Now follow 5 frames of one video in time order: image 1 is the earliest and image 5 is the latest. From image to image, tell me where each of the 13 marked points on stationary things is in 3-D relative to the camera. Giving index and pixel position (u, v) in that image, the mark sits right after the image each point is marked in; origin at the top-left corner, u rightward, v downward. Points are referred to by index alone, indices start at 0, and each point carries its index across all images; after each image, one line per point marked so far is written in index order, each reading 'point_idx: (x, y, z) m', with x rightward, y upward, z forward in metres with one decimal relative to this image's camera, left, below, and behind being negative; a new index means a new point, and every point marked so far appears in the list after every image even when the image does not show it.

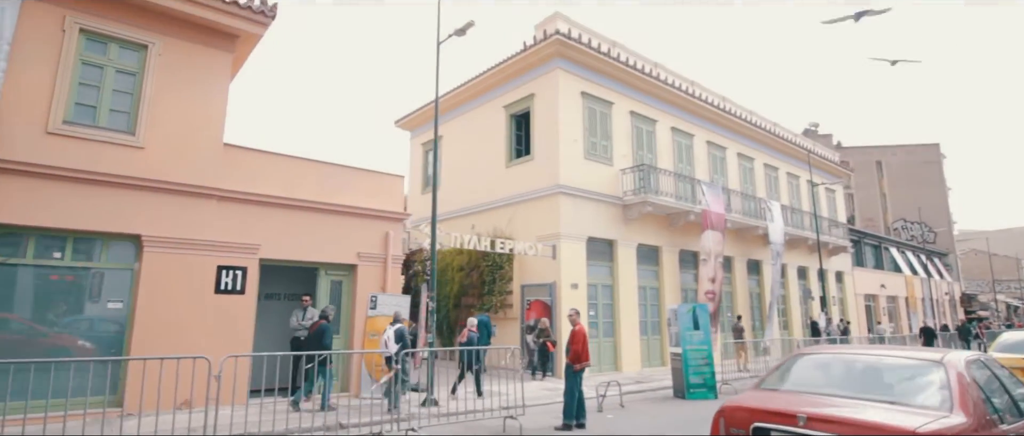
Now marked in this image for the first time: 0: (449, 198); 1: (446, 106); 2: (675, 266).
0: (-2.1, +0.6, +19.5) m
1: (-2.2, +3.8, +20.0) m
2: (+5.1, -1.5, +18.2) m
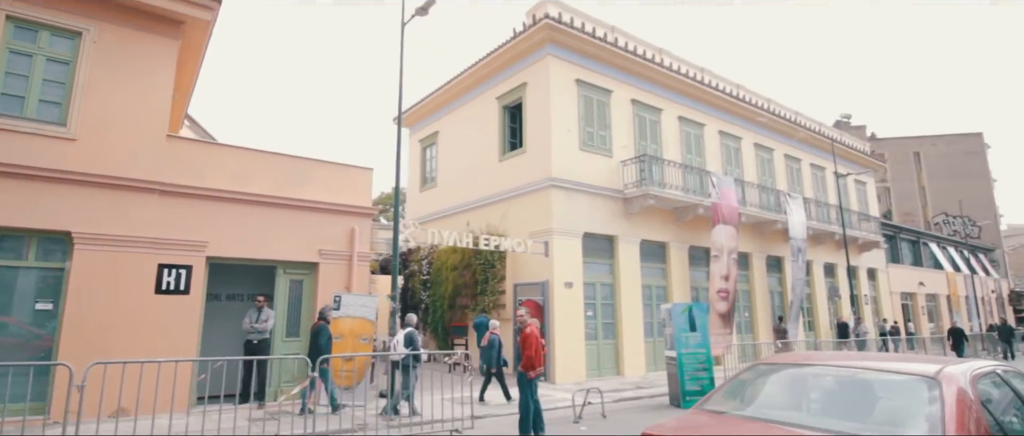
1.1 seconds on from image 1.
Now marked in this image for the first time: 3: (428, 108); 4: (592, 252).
0: (-2.2, +0.7, +18.8) m
1: (-2.3, +3.9, +19.2) m
2: (+5.1, -1.3, +17.1) m
3: (-2.8, +3.8, +19.8) m
4: (+2.0, -0.9, +15.0) m
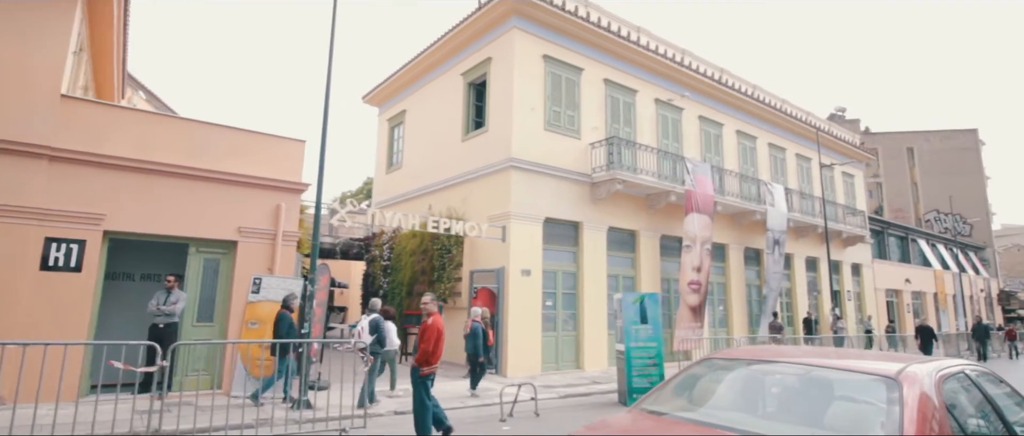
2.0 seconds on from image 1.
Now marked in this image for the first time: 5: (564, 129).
0: (-3.2, +1.2, +17.9) m
1: (-3.2, +4.4, +18.3) m
2: (+4.0, -1.0, +16.3) m
3: (-3.8, +4.4, +18.9) m
4: (+1.0, -0.5, +14.2) m
5: (+1.3, +2.3, +14.7) m
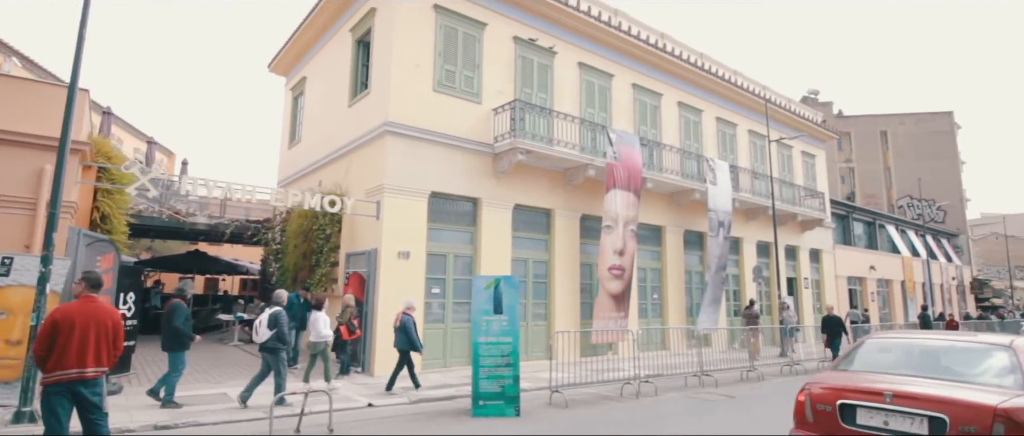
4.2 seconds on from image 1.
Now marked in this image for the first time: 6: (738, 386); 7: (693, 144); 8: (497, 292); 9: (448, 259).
0: (-5.7, +1.8, +16.0) m
1: (-5.7, +5.0, +16.3) m
2: (+1.5, -0.4, +14.5) m
3: (-6.3, +5.0, +16.9) m
4: (-1.4, 0.0, +12.3) m
5: (-1.1, +2.8, +12.8) m
6: (+4.2, -3.1, +10.7) m
7: (+5.8, +2.4, +18.7) m
8: (-0.2, -1.0, +7.9) m
9: (-1.4, -0.8, +12.2) m
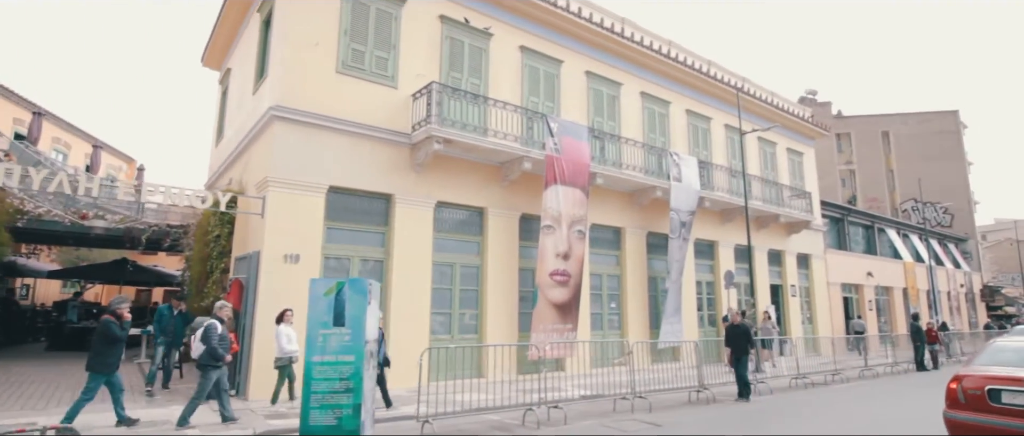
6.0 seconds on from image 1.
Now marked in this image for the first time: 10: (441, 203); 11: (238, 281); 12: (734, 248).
0: (-7.2, +1.7, +14.6) m
1: (-7.3, +4.9, +15.0) m
2: (0.0, -0.4, +12.9) m
3: (-7.8, +4.9, +15.6) m
4: (-3.0, +0.1, +10.8) m
5: (-2.7, +2.8, +11.3) m
6: (+2.6, -3.0, +9.0) m
7: (+4.3, +2.3, +17.1) m
8: (-1.9, -0.9, +6.3) m
9: (-2.9, -0.8, +10.7) m
10: (-1.4, +0.3, +12.1) m
11: (-4.6, -1.1, +9.9) m
12: (+7.2, -1.0, +18.9) m
